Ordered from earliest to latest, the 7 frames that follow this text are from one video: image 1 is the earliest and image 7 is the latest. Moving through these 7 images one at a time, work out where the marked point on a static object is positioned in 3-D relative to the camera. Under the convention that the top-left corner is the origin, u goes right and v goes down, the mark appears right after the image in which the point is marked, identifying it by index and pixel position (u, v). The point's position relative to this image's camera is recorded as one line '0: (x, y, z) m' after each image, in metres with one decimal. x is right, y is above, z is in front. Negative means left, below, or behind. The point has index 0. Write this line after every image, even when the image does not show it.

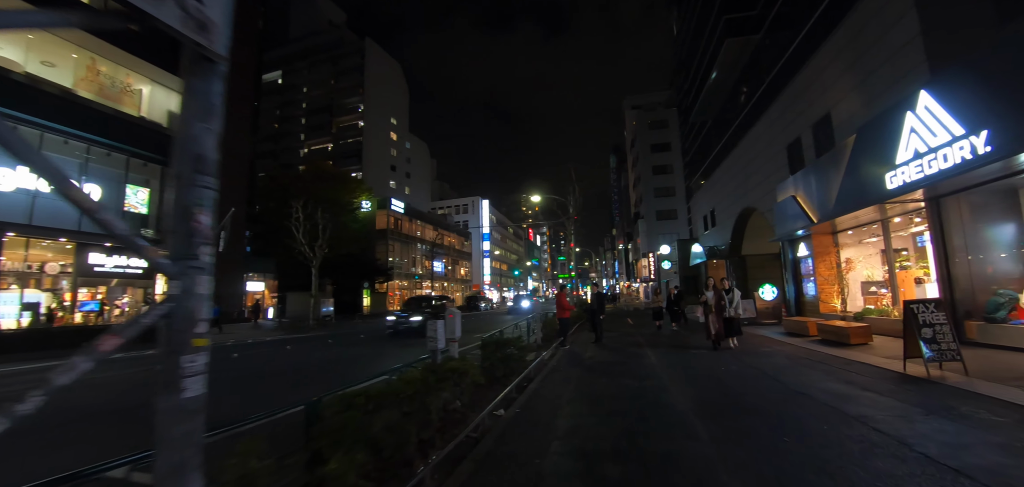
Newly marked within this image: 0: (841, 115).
0: (+10.1, +3.9, +12.2) m
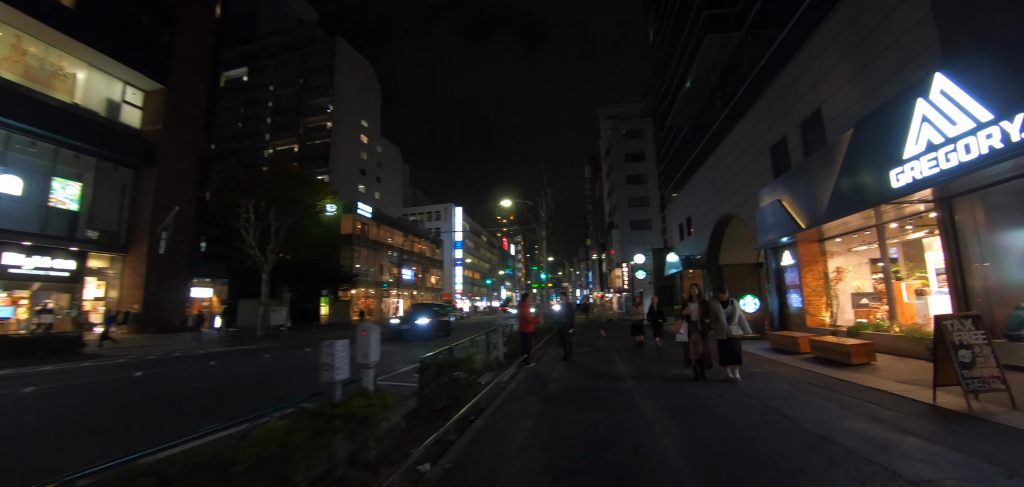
0: (+9.0, +3.7, +11.2) m
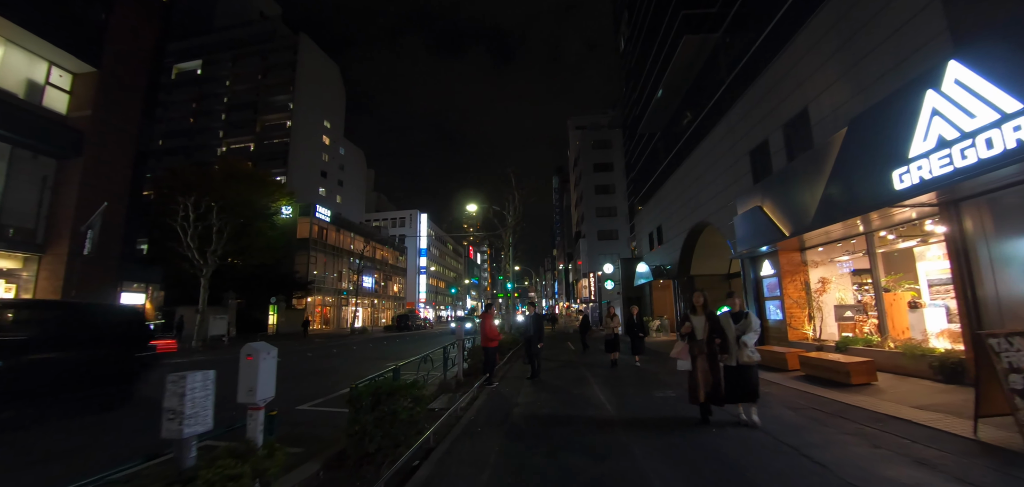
0: (+8.1, +3.5, +10.6) m
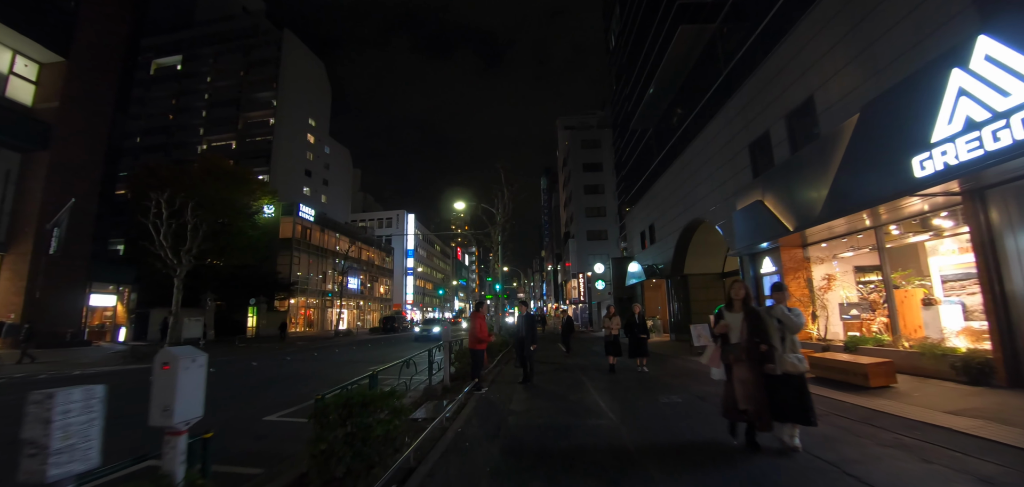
0: (+7.9, +3.6, +10.1) m
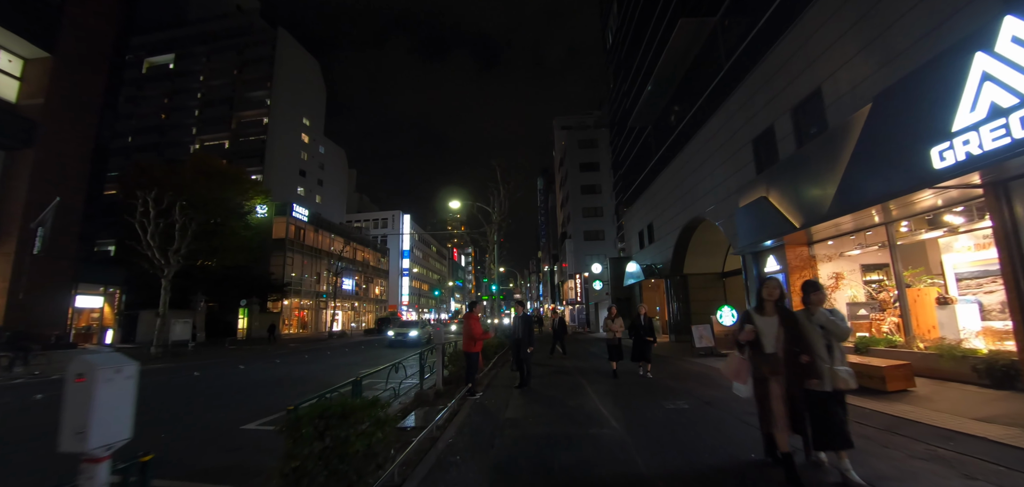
0: (+7.8, +3.7, +9.7) m
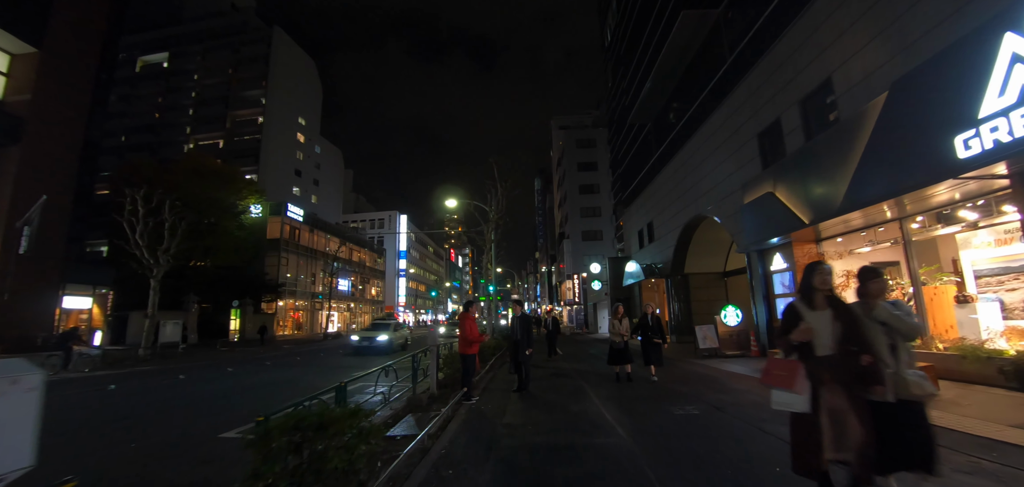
0: (+7.8, +3.8, +9.3) m
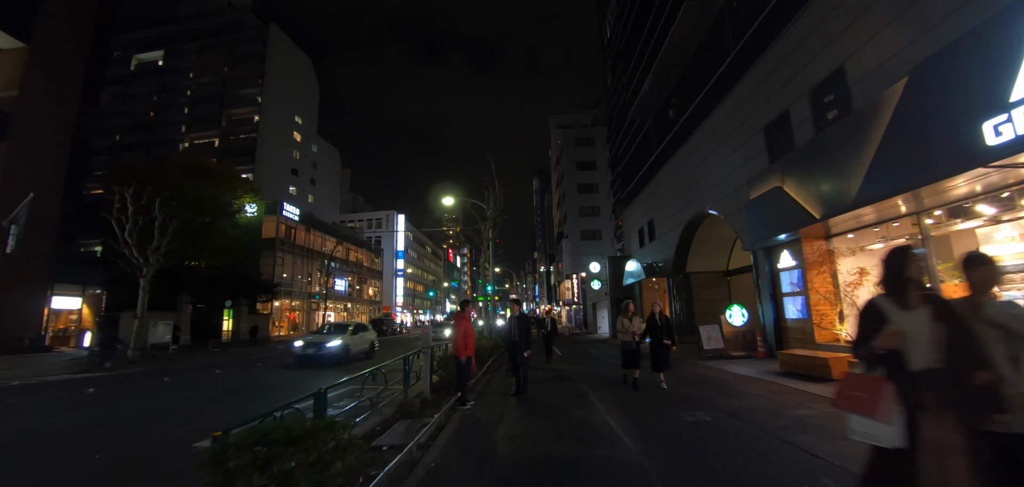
0: (+7.7, +3.9, +8.8) m
